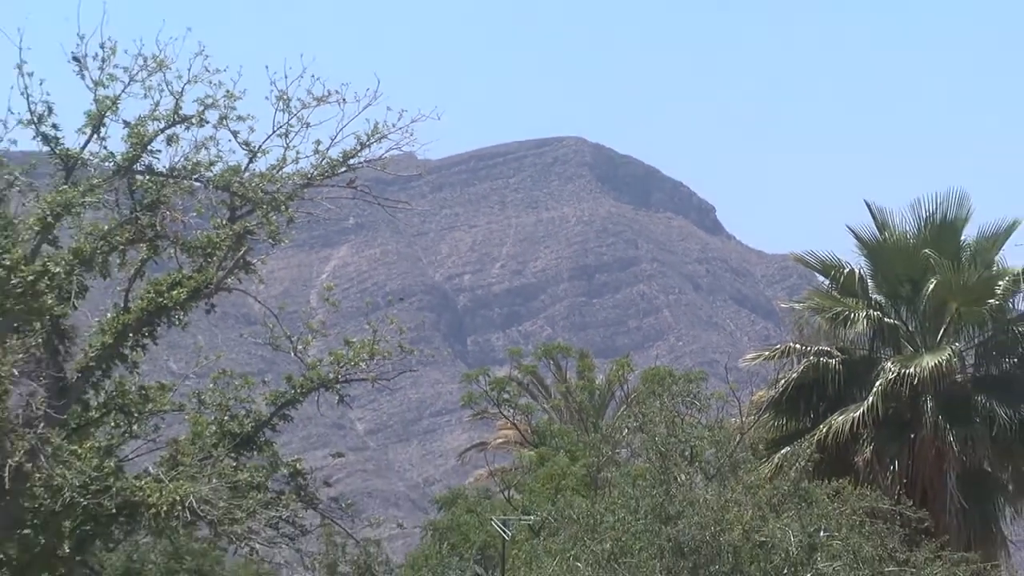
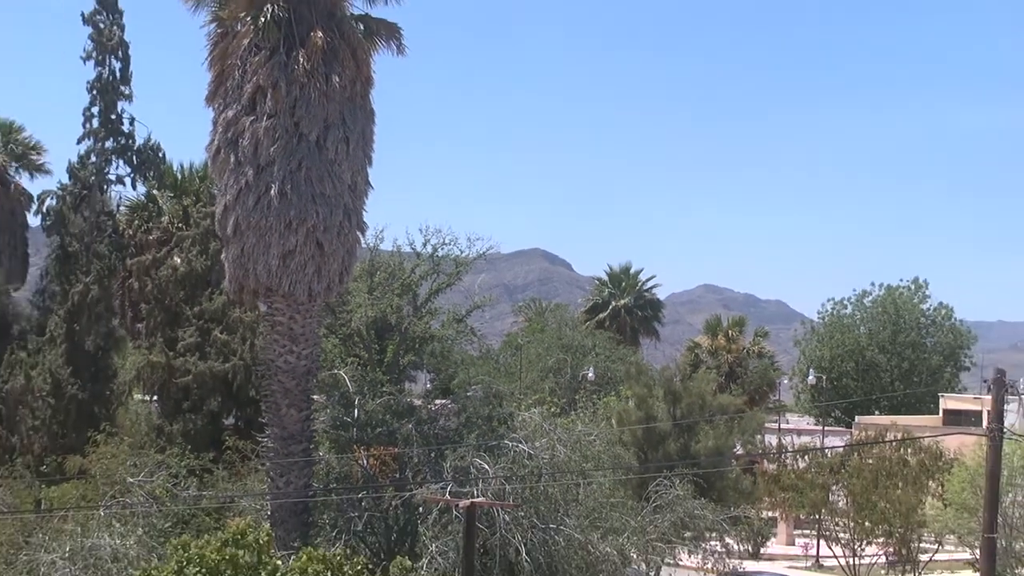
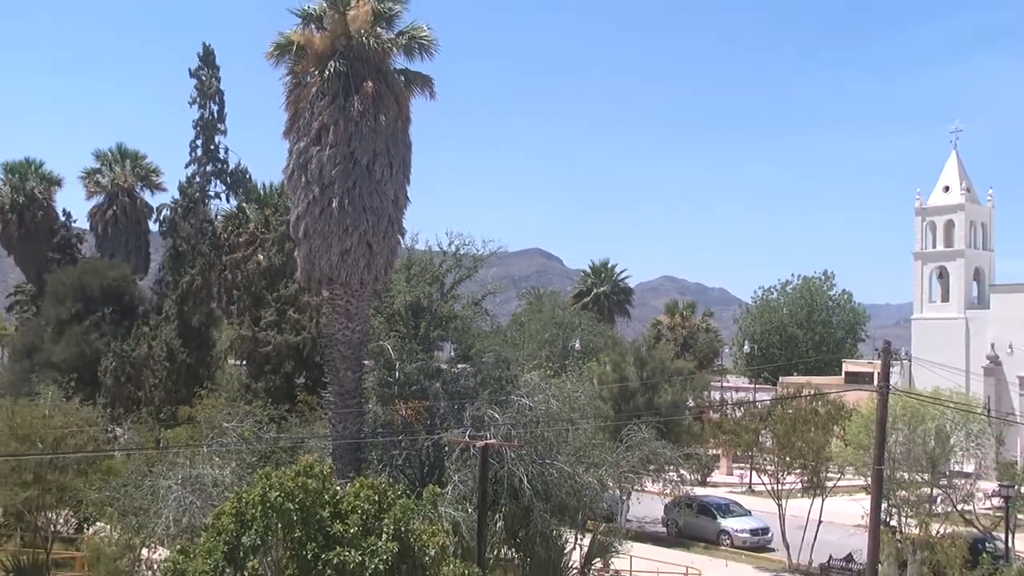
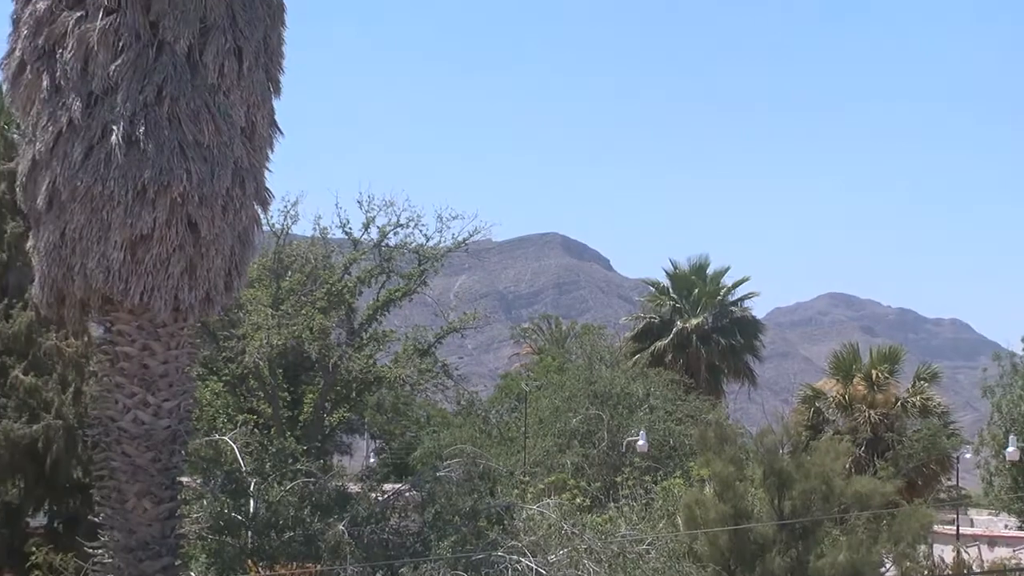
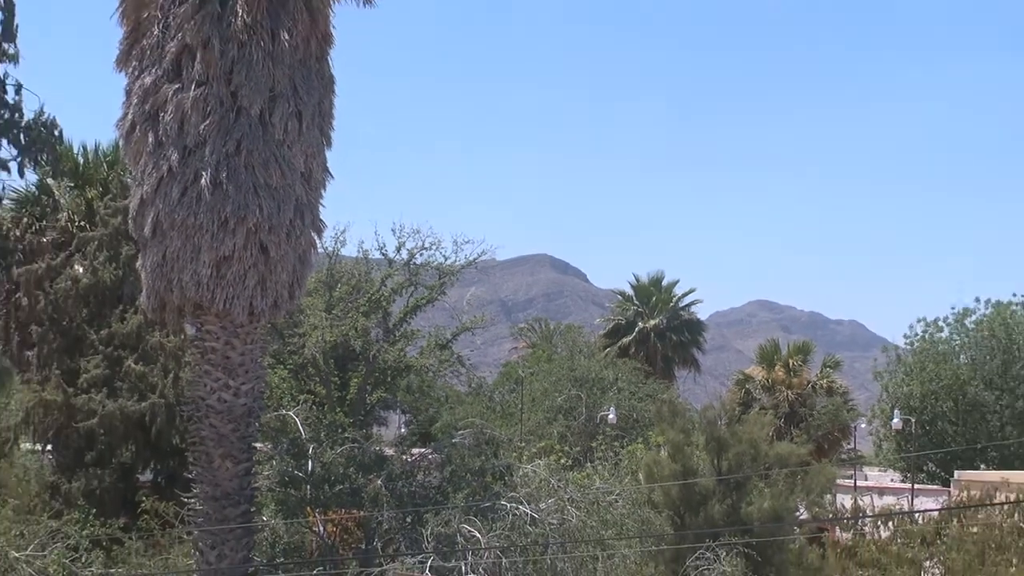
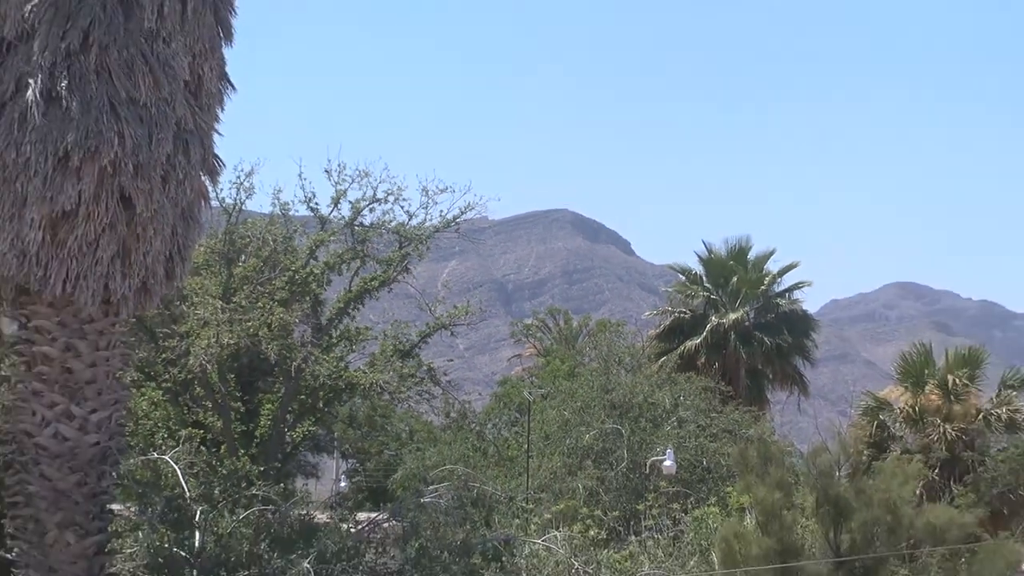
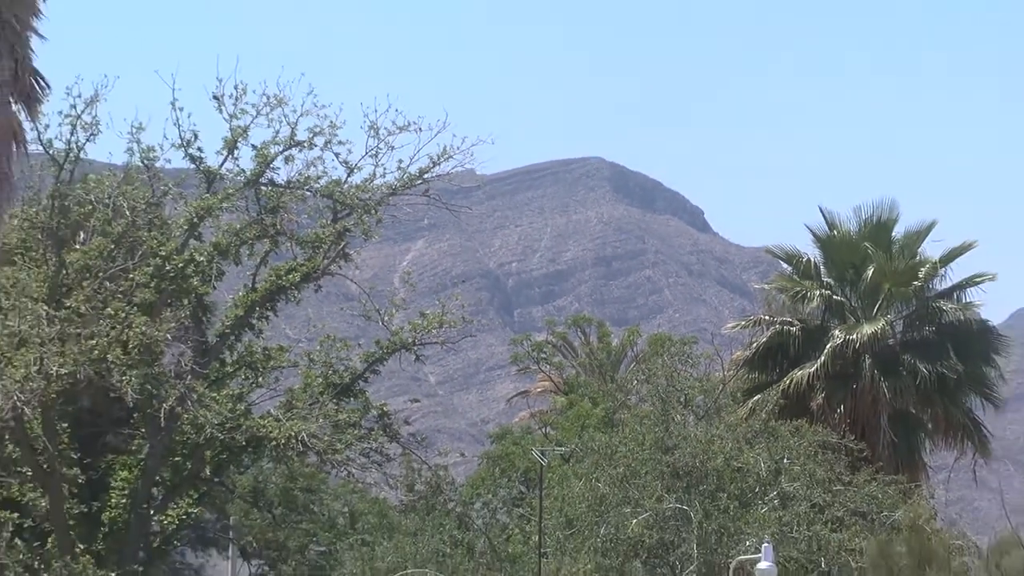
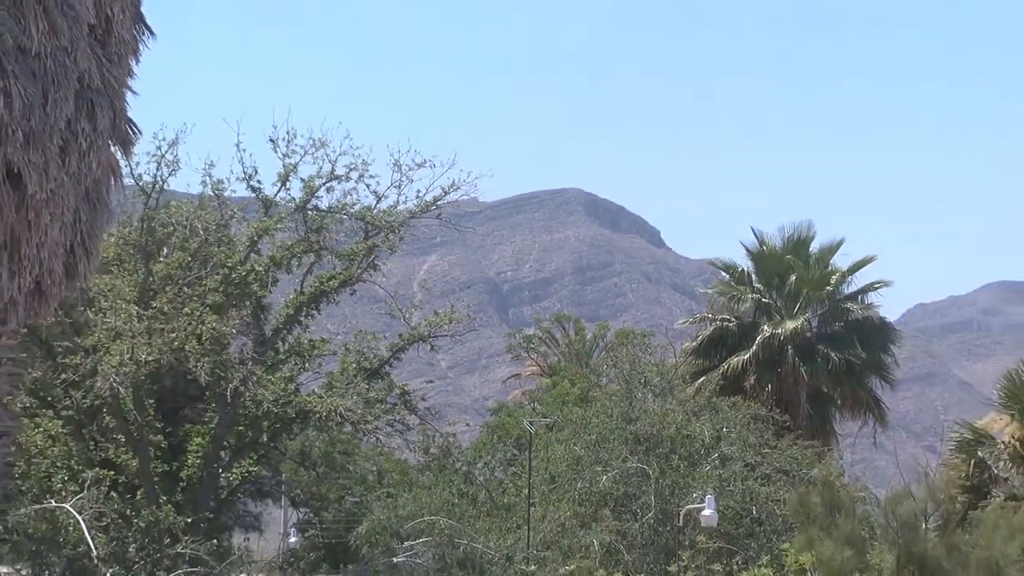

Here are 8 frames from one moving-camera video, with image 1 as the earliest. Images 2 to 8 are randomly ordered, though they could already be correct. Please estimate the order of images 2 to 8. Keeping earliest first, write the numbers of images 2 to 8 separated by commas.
7, 8, 6, 4, 5, 2, 3
